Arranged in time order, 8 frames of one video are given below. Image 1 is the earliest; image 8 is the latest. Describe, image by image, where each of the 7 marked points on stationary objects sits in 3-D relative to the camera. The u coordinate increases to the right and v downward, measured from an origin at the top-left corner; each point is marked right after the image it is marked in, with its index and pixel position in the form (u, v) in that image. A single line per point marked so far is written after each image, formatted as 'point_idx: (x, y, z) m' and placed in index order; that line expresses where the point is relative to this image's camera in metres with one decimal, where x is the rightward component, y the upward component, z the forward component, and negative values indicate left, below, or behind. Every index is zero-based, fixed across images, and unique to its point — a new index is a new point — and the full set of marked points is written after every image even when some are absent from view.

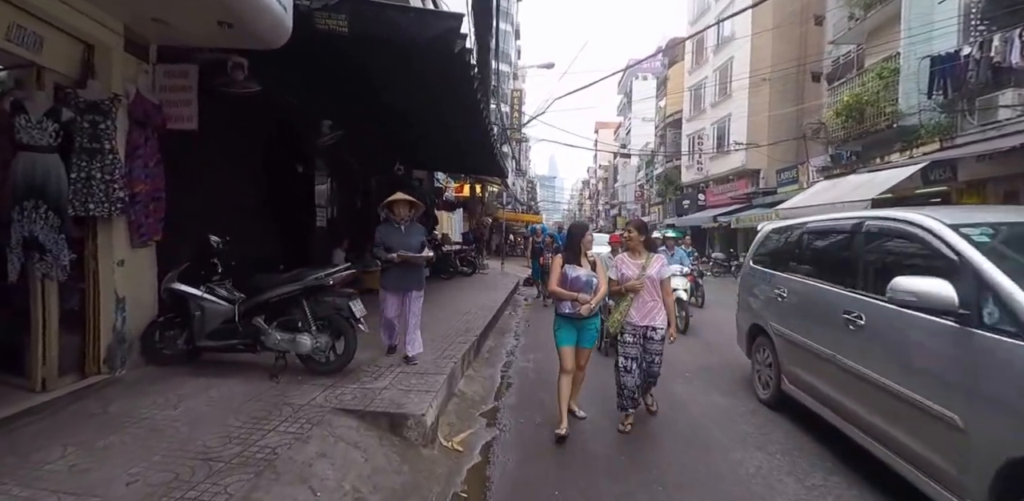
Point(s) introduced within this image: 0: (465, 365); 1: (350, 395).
0: (-0.6, -1.3, +5.5) m
1: (-1.3, -1.1, +3.9) m
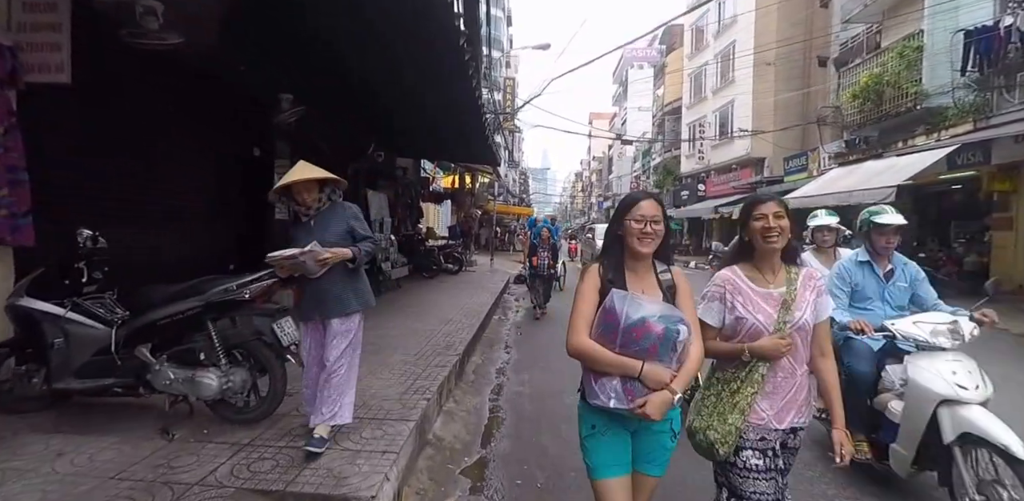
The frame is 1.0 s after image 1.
0: (-0.6, -1.3, +4.3) m
1: (-1.3, -1.2, +2.7) m
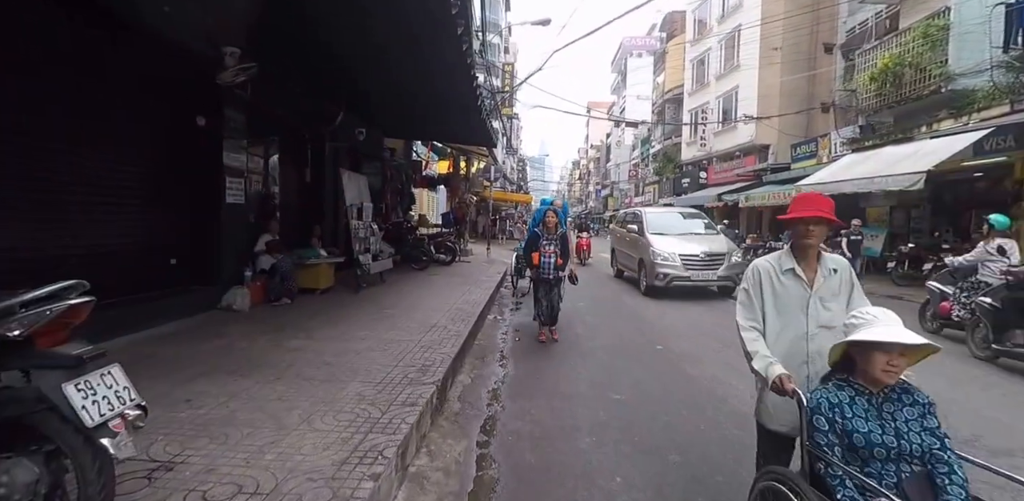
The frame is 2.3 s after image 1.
0: (-0.6, -1.3, +3.0) m
1: (-1.3, -1.2, +1.4) m
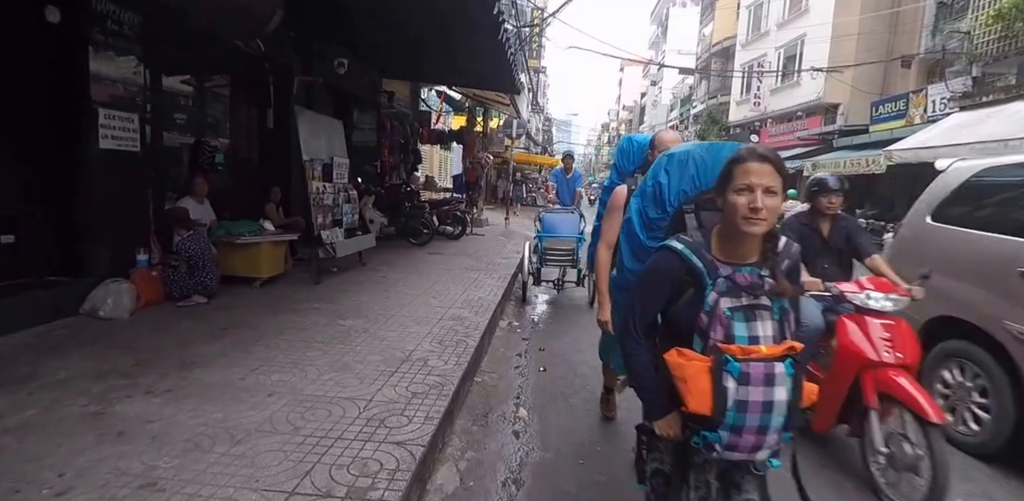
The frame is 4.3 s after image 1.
0: (-0.6, -1.3, +0.8) m
1: (-1.4, -1.3, -0.8) m
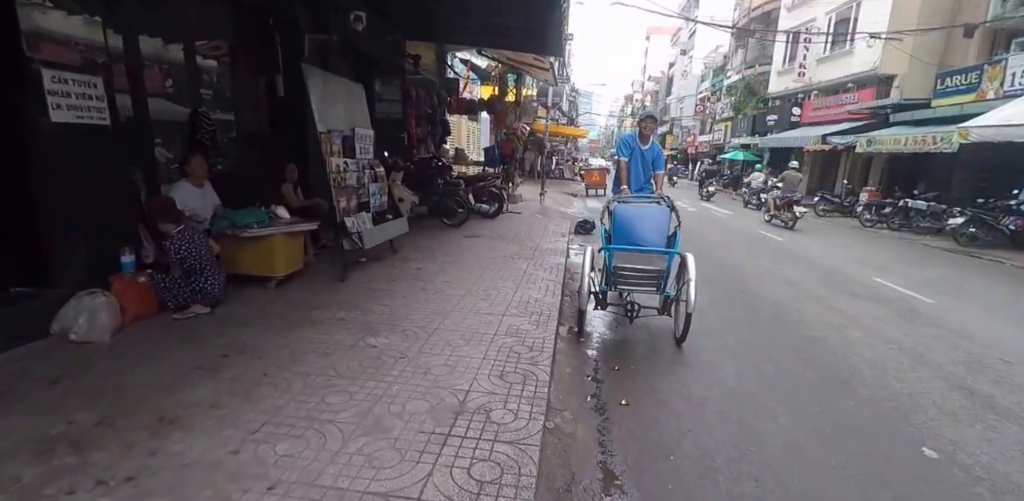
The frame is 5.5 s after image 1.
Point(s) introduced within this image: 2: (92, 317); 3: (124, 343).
0: (-0.3, -1.6, -0.1) m
1: (-1.1, -1.7, -1.6) m
2: (-2.8, -0.4, +3.2) m
3: (-2.6, -0.6, +3.2) m
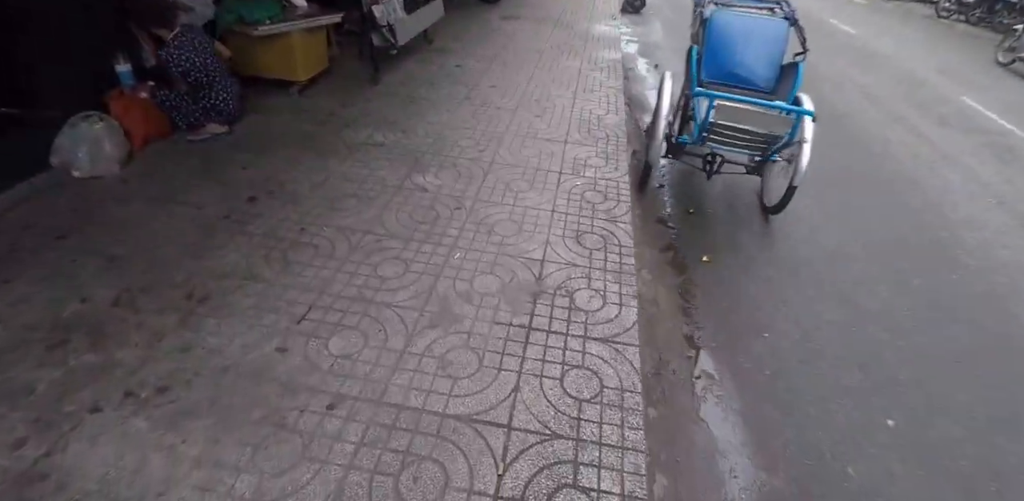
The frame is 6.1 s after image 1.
0: (0.0, -1.9, 0.0) m
1: (-1.0, -2.6, -1.4) m
2: (-2.3, +0.6, +2.6) m
3: (-2.1, +0.4, +2.7) m
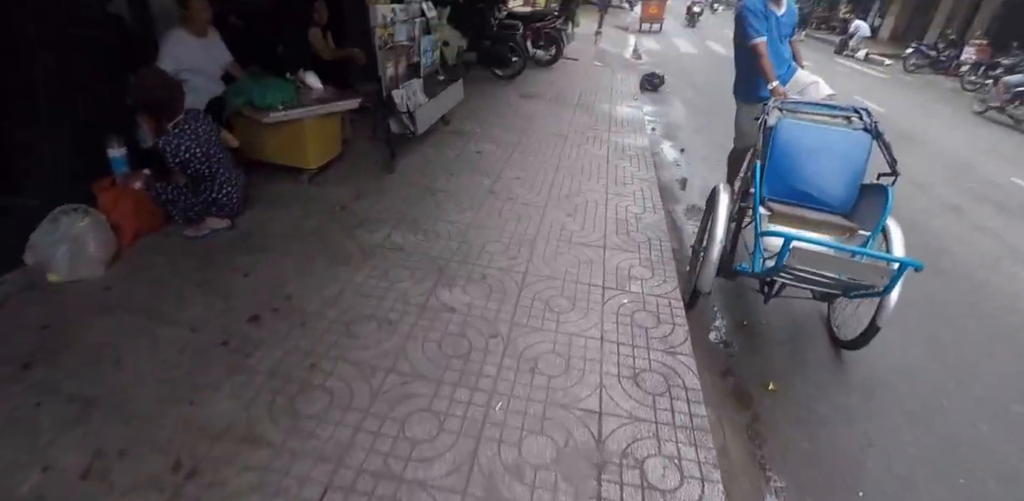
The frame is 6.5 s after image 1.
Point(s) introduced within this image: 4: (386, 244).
0: (+0.1, -2.3, -0.6) m
1: (-0.8, -2.8, -2.0) m
2: (-2.1, 0.0, +2.3) m
3: (-1.9, -0.1, +2.4) m
4: (-0.7, +0.1, +3.0) m
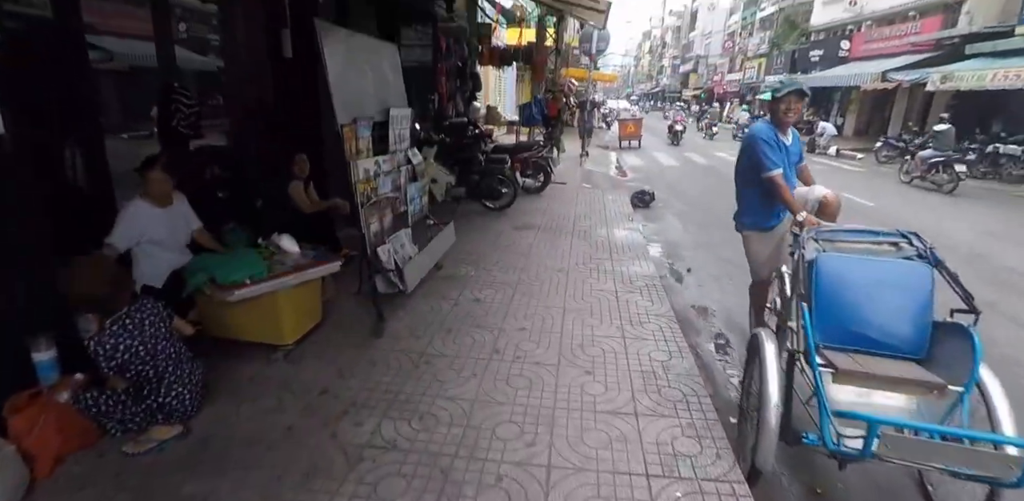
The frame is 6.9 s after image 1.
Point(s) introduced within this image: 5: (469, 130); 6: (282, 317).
0: (+0.4, -2.4, -1.5) m
1: (-0.5, -2.6, -3.0) m
2: (-2.0, -0.9, +1.8) m
3: (-1.8, -1.1, +1.8) m
4: (-0.6, -0.9, +2.5) m
5: (-0.6, +1.9, +8.1) m
6: (-1.3, -0.4, +3.0) m
